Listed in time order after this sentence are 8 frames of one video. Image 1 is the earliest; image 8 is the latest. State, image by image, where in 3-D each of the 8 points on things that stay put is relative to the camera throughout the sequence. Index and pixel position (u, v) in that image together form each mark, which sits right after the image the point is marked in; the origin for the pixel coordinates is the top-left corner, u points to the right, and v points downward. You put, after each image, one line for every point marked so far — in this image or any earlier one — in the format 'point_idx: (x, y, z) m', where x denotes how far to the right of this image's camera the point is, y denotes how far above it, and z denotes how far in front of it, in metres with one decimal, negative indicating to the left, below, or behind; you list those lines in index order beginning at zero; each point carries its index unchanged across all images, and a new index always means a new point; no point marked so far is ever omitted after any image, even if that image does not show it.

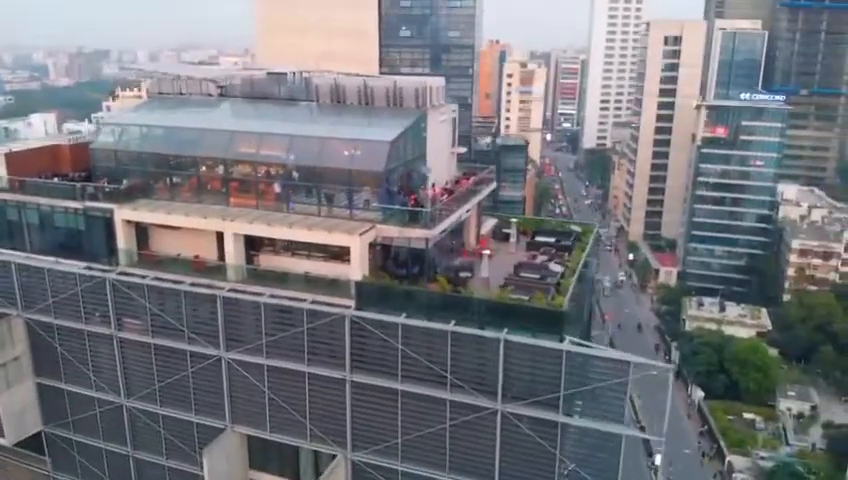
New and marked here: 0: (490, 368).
0: (+1.1, -2.1, +11.4) m
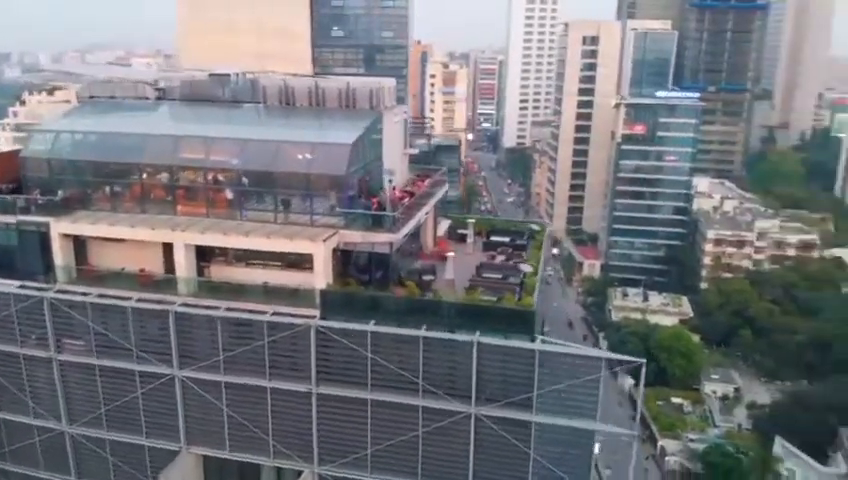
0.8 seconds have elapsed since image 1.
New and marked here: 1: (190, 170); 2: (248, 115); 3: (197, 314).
0: (+0.6, -2.1, +11.2) m
1: (-4.3, +1.3, +12.9) m
2: (-3.5, +2.5, +14.3) m
3: (-3.8, -1.3, +12.0) m
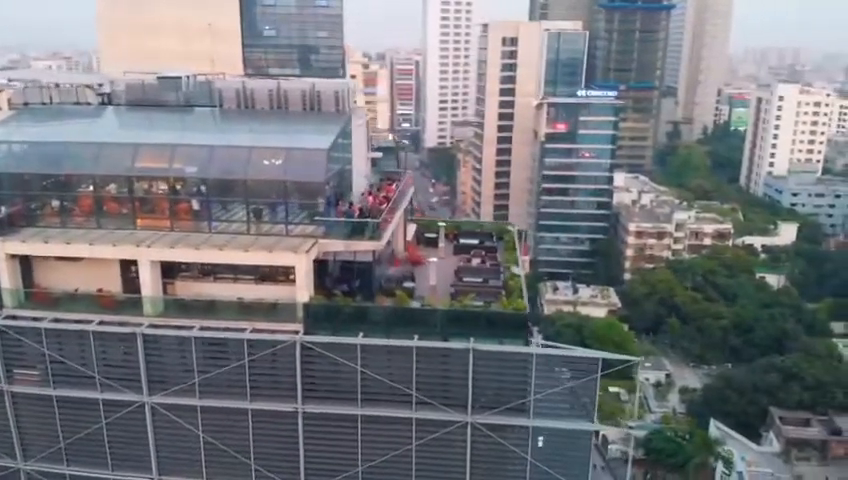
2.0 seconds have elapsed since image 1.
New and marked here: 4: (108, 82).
0: (+0.5, -2.2, +10.9) m
1: (-4.7, +1.0, +12.0) m
2: (-4.2, +2.3, +13.6) m
3: (-4.0, -1.5, +11.2) m
4: (-6.9, +3.5, +15.4) m
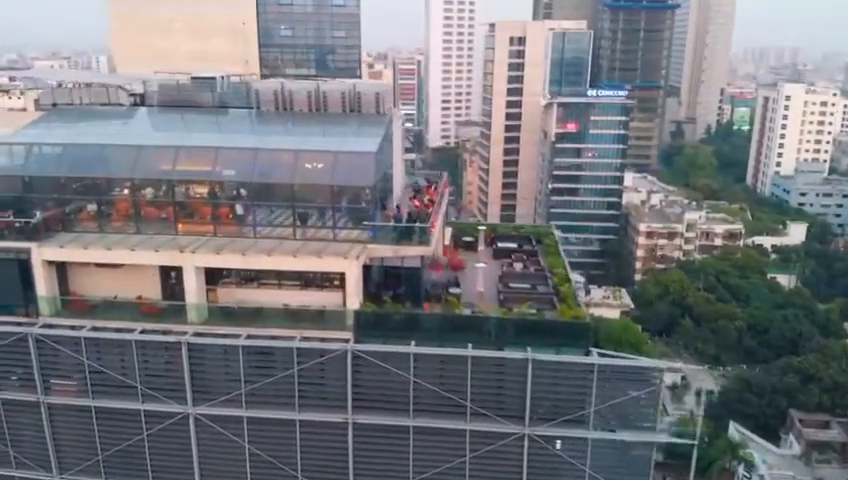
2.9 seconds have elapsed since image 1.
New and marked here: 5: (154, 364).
0: (+1.3, -2.3, +10.6) m
1: (-3.9, +0.9, +11.6) m
2: (-3.3, +2.2, +13.2) m
3: (-3.2, -1.6, +10.8) m
4: (-6.1, +3.4, +15.0) m
5: (-4.2, -1.9, +11.0) m
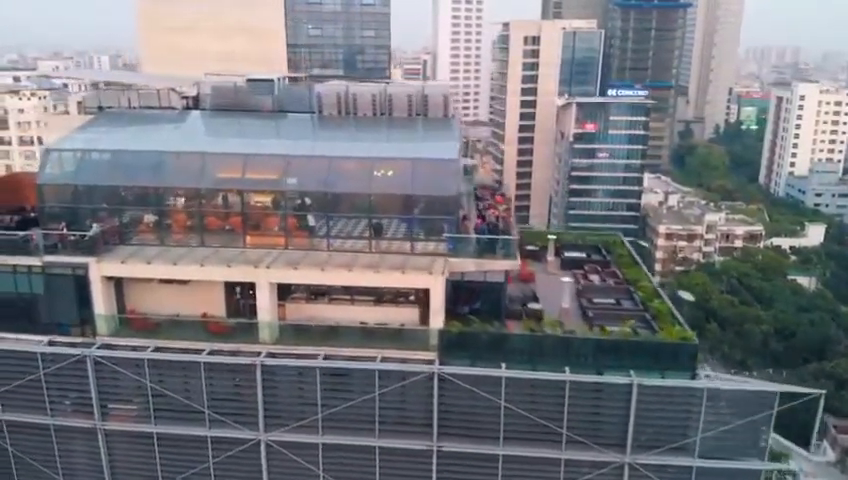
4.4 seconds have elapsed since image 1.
0: (+2.6, -2.5, +9.8) m
1: (-2.6, +0.7, +10.8) m
2: (-2.1, +2.0, +12.4) m
3: (-1.9, -1.8, +10.0) m
4: (-4.8, +3.2, +14.2) m
5: (-2.9, -2.2, +10.2) m
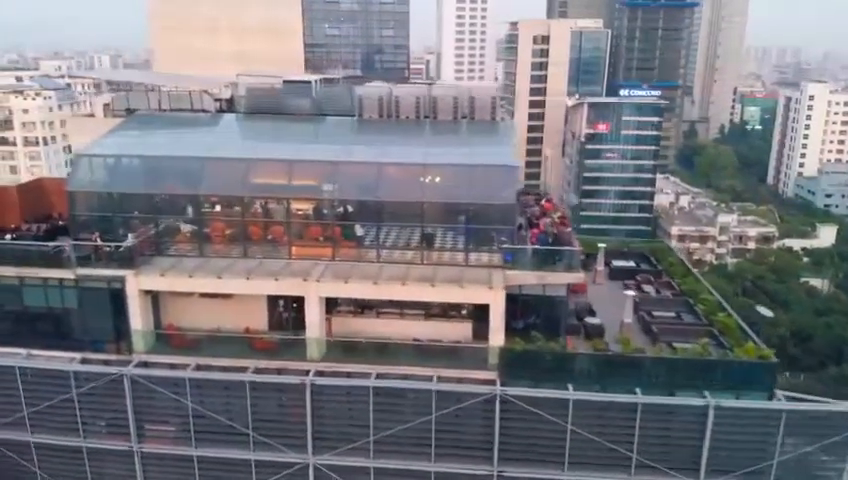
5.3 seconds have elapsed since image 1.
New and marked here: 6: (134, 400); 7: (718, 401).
0: (+3.4, -2.6, +9.2) m
1: (-1.8, +0.5, +10.2) m
2: (-1.3, +1.8, +11.8) m
3: (-1.1, -2.0, +9.4) m
4: (-4.0, +3.0, +13.6) m
5: (-2.1, -2.3, +9.6) m
6: (-4.0, -2.2, +9.8) m
7: (+3.7, -2.0, +9.1) m
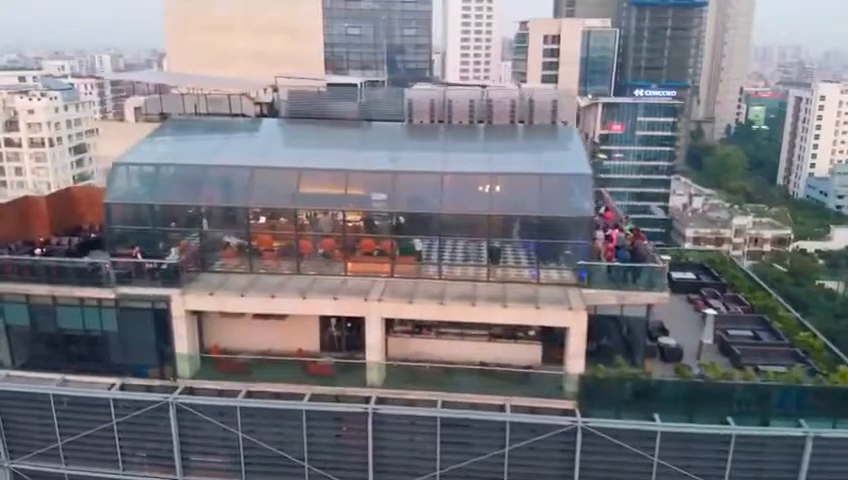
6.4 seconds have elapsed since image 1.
0: (+4.3, -2.8, +8.5) m
1: (-0.9, +0.3, +9.5) m
2: (-0.4, +1.6, +11.1) m
3: (-0.2, -2.2, +8.7) m
4: (-3.1, +2.8, +12.9) m
5: (-1.2, -2.5, +8.9) m
6: (-3.2, -2.4, +9.1) m
7: (+4.6, -2.2, +8.4) m
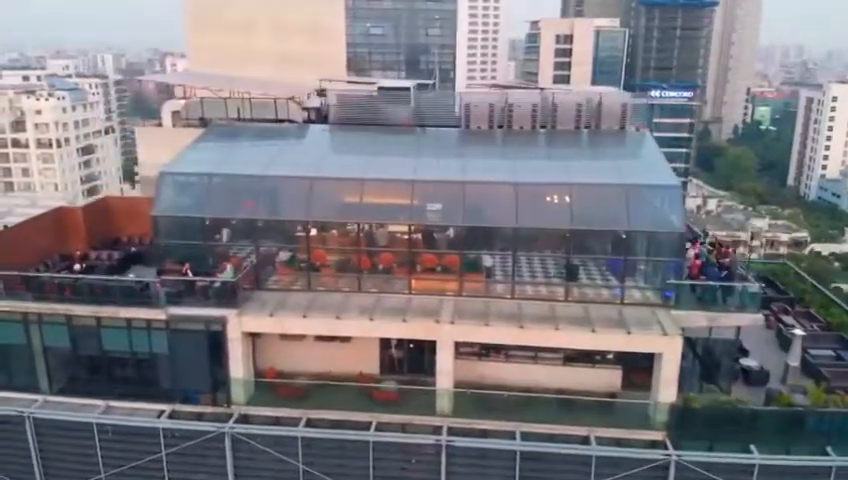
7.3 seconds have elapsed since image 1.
0: (+5.2, -3.1, +7.8) m
1: (0.0, +0.1, +8.9) m
2: (+0.5, +1.4, +10.4) m
3: (+0.7, -2.4, +8.0) m
4: (-2.2, +2.6, +12.2) m
5: (-0.4, -2.7, +8.3) m
6: (-2.3, -2.6, +8.4) m
7: (+5.5, -2.5, +7.7) m
